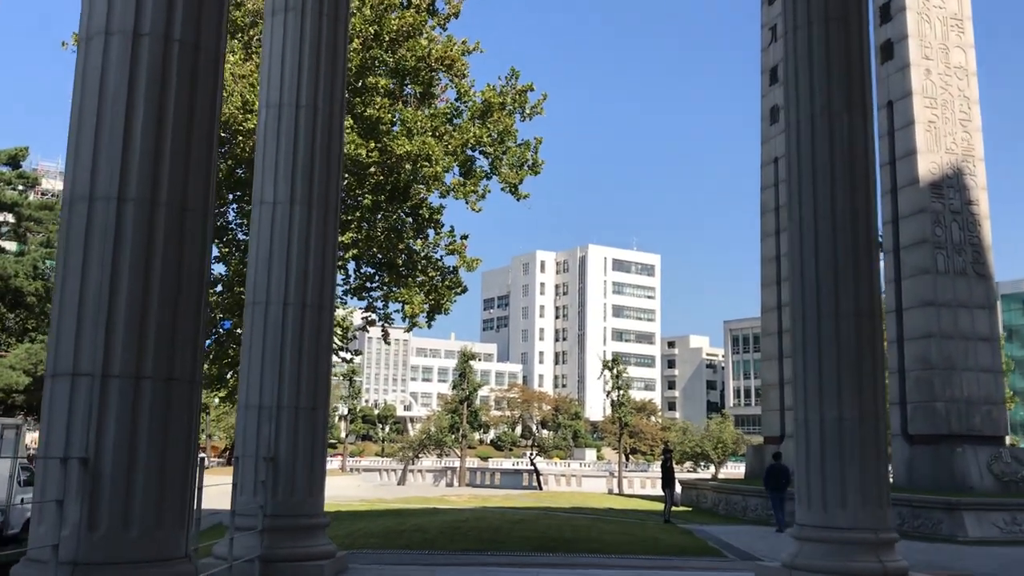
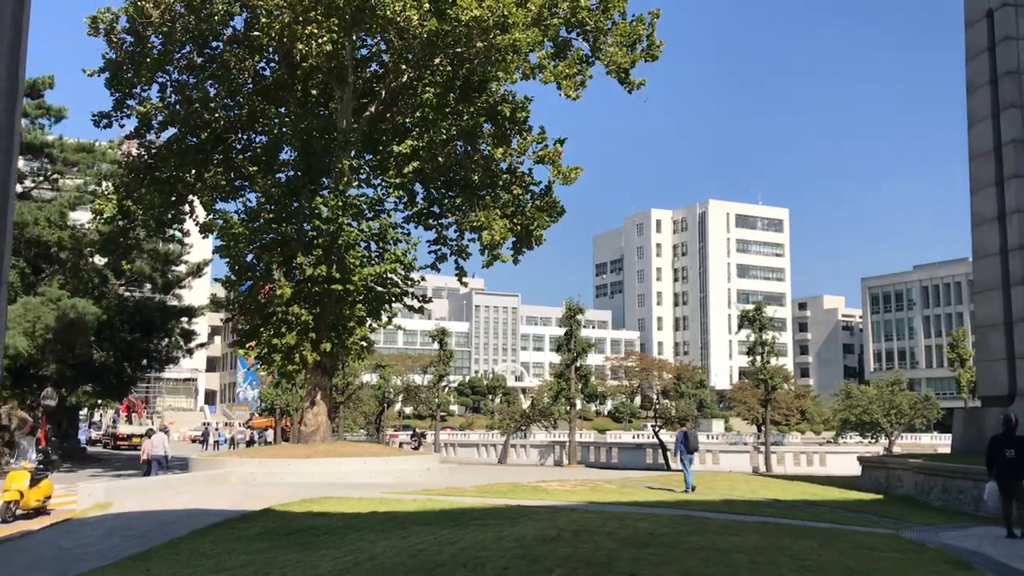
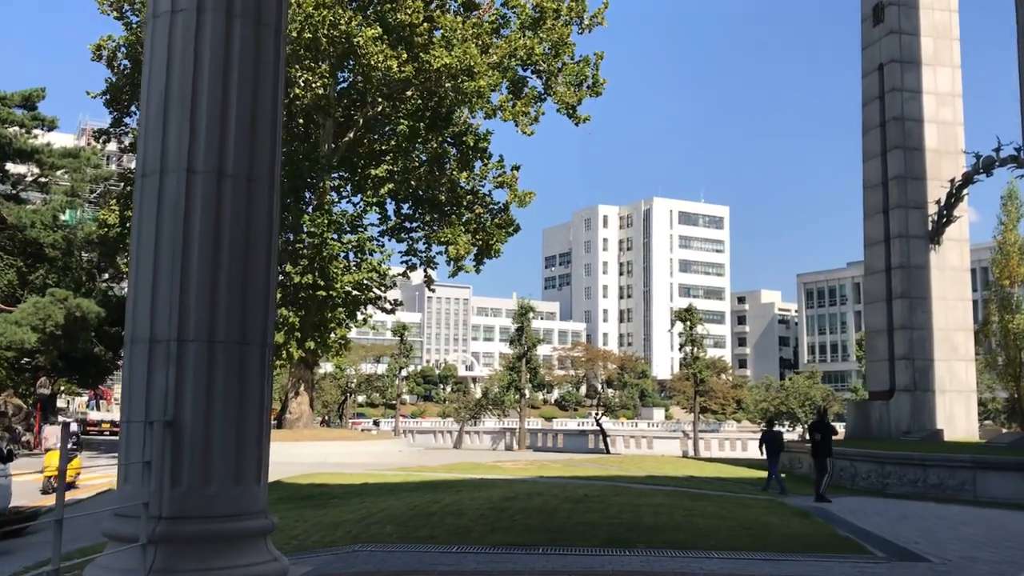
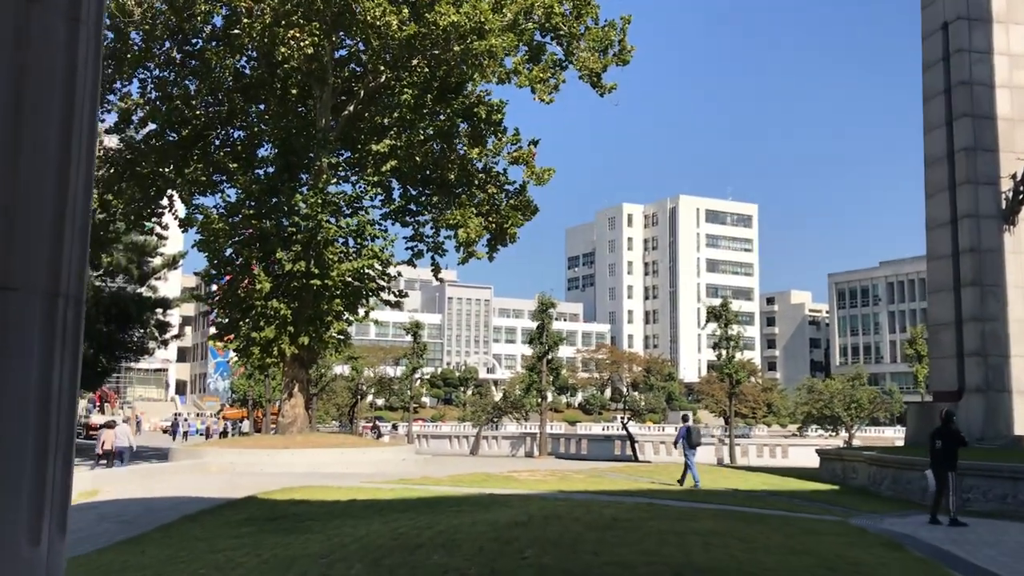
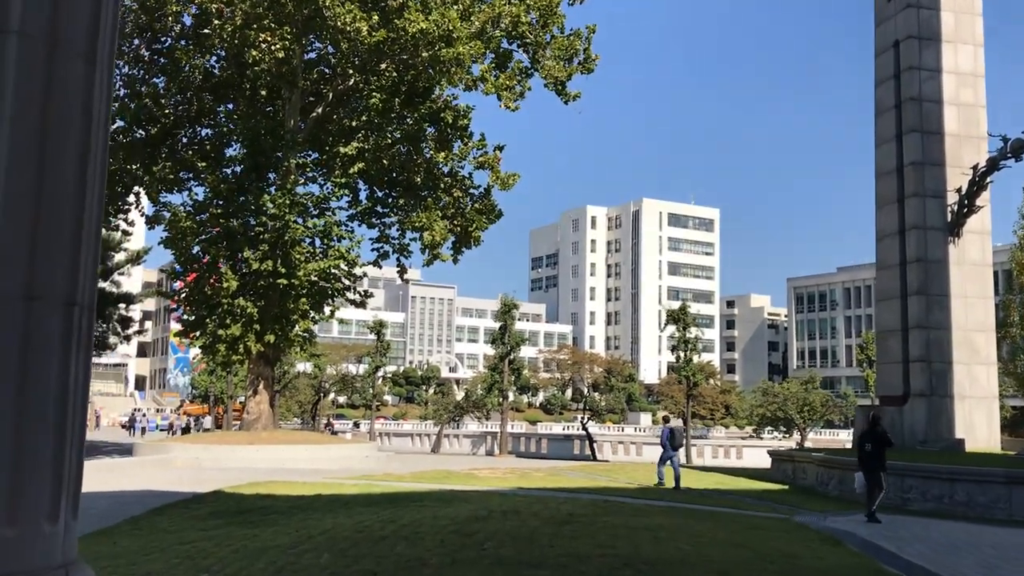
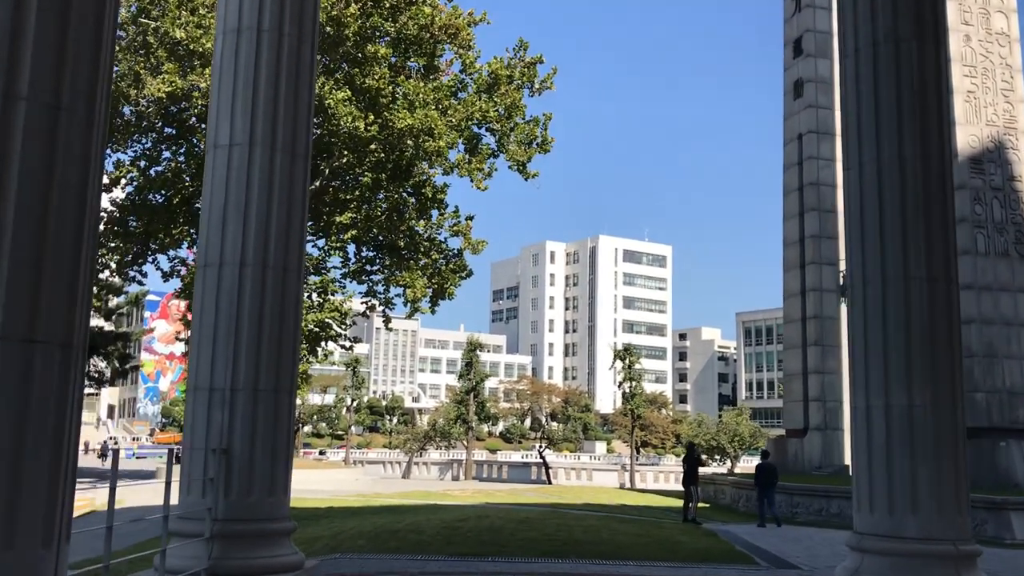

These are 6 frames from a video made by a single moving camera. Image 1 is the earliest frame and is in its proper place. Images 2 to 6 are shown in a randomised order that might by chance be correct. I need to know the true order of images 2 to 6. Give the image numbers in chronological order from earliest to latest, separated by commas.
6, 3, 5, 4, 2
